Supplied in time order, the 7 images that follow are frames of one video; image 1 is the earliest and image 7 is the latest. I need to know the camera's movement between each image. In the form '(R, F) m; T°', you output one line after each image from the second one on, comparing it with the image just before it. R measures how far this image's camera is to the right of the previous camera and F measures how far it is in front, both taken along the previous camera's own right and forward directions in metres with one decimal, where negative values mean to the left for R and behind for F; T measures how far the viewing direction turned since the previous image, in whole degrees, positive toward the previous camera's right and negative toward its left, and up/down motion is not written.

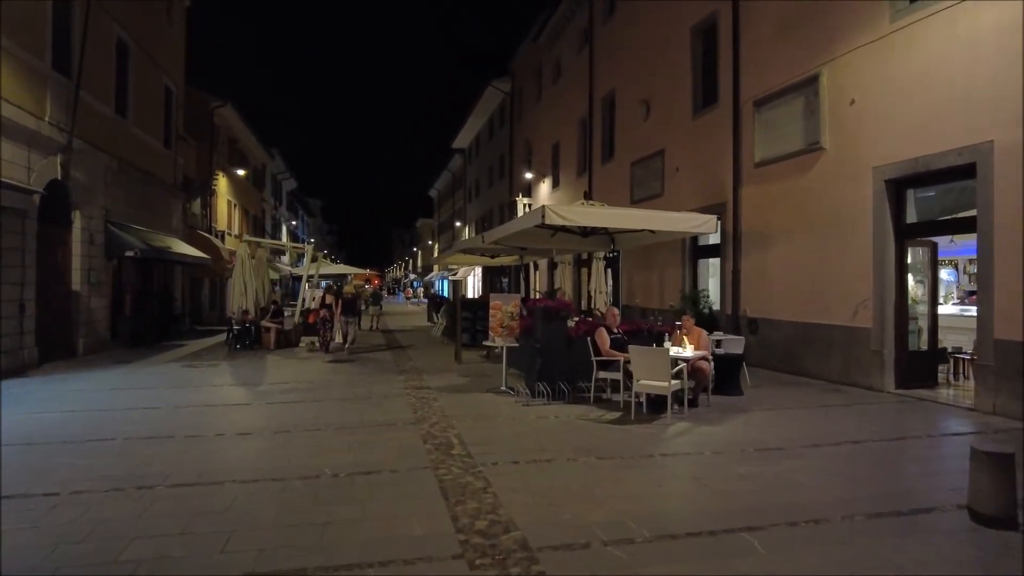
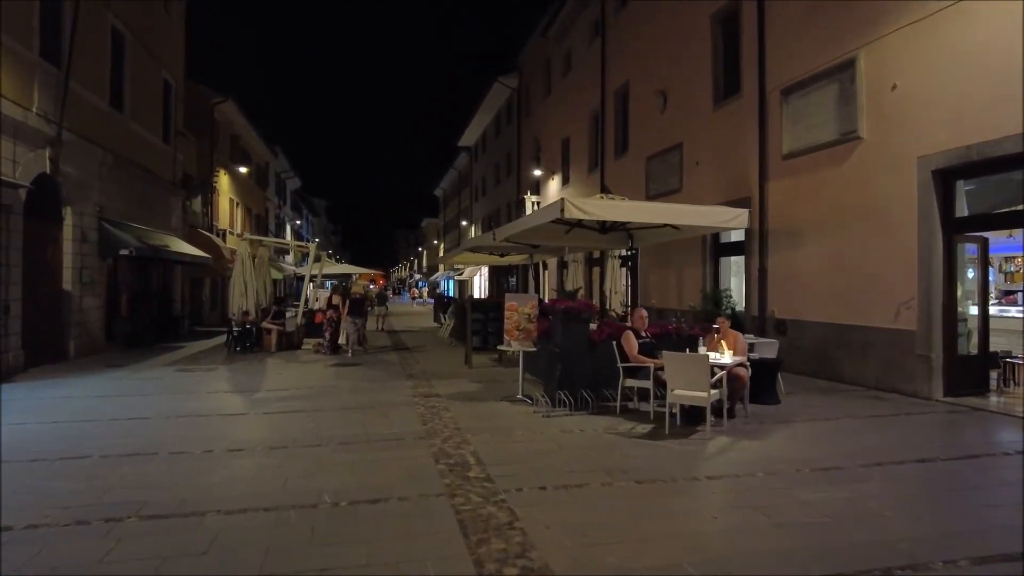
(-0.2, +0.7) m; 0°
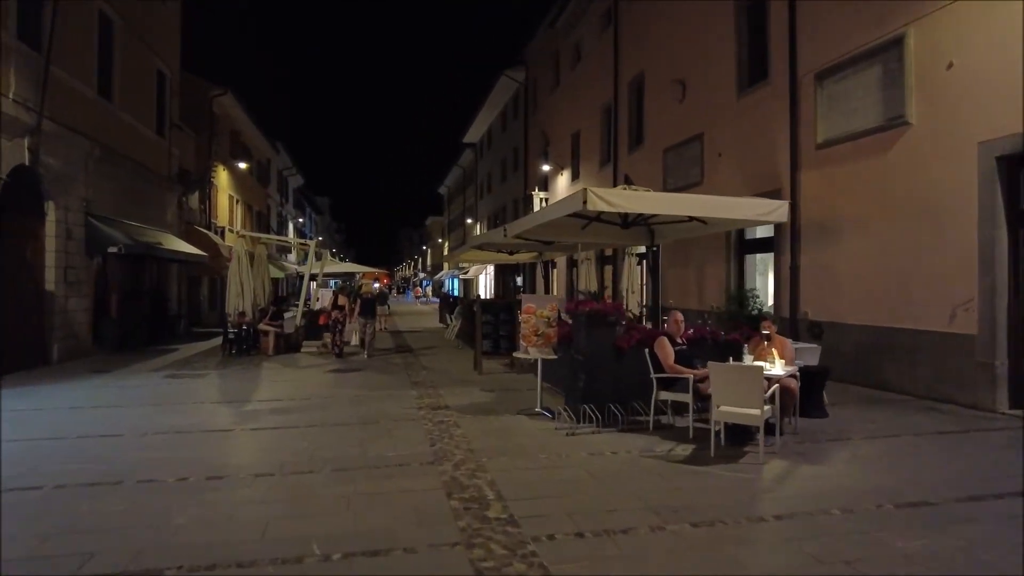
(-0.2, +0.9) m; 0°
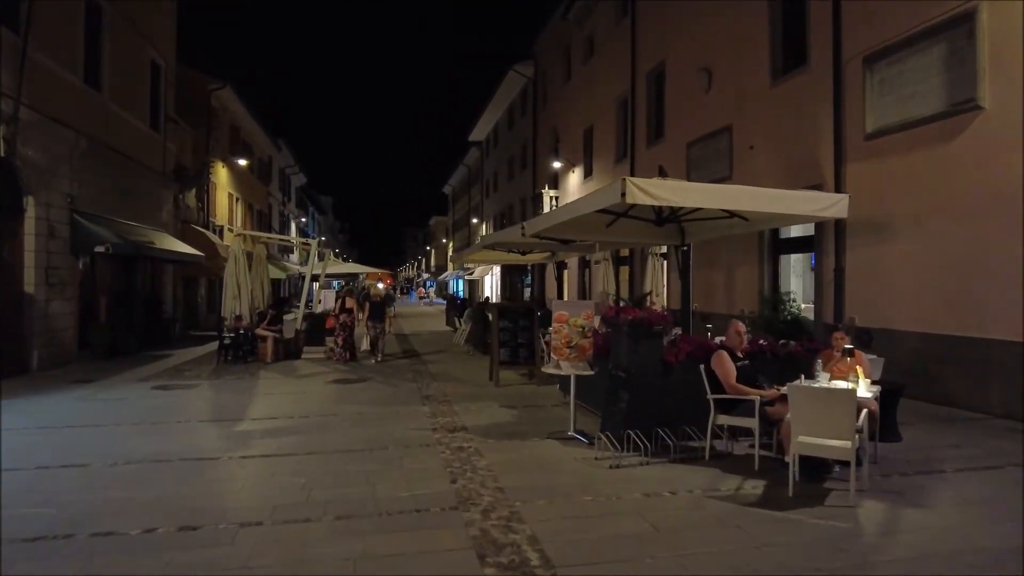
(-0.3, +1.0) m; 0°
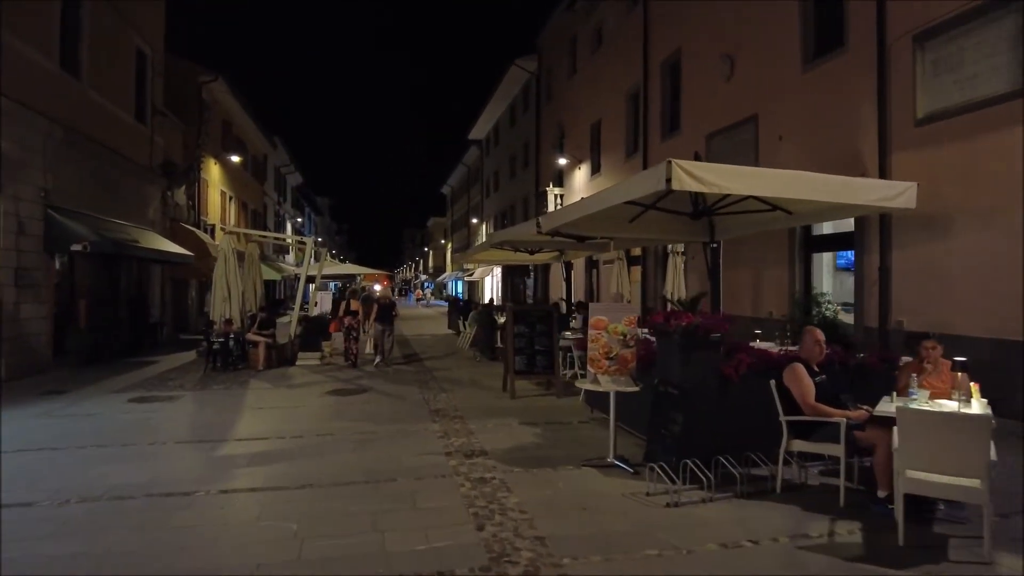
(-0.3, +1.0) m; 0°
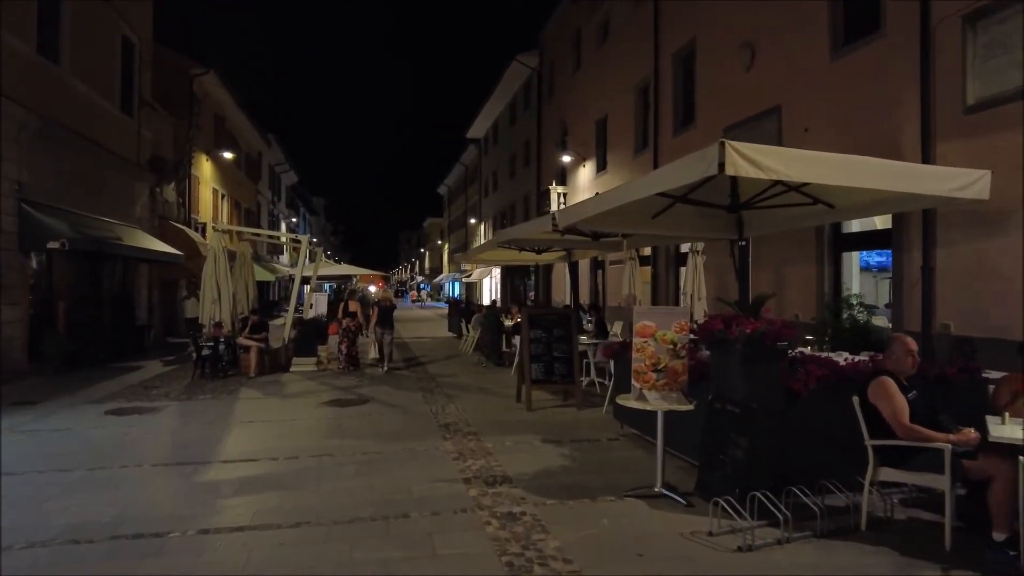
(-0.3, +0.8) m; 0°
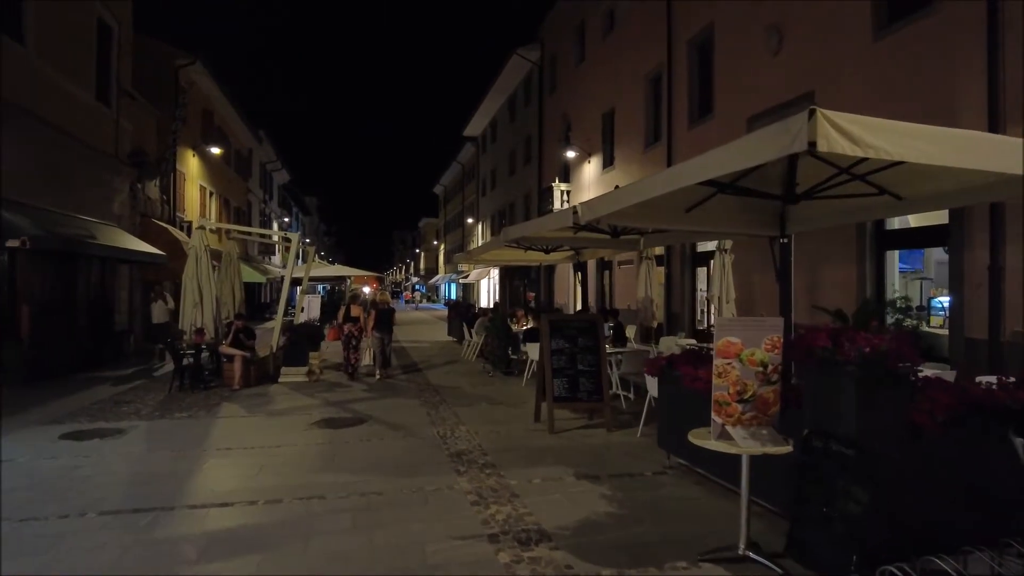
(-0.3, +1.1) m; +1°
